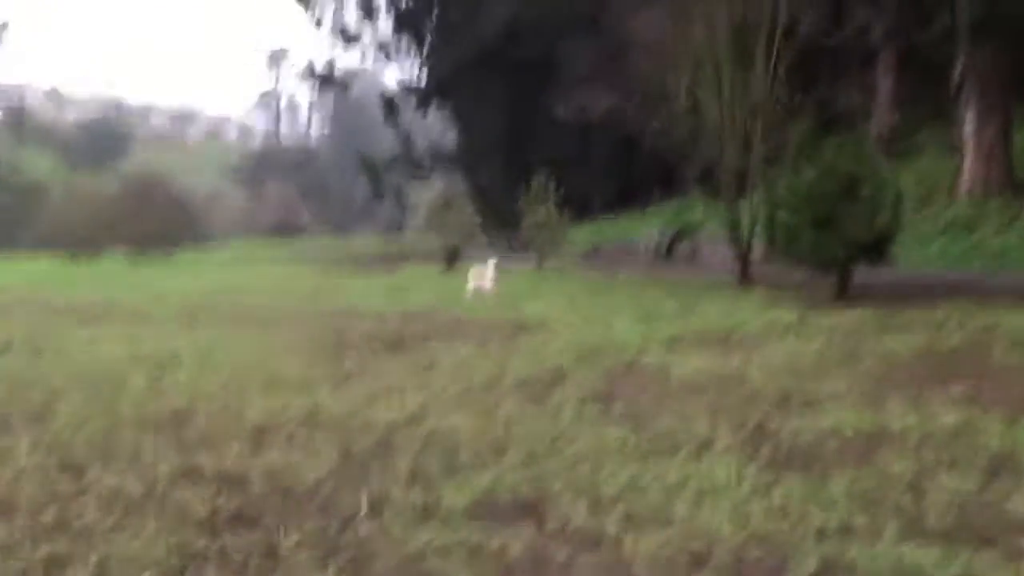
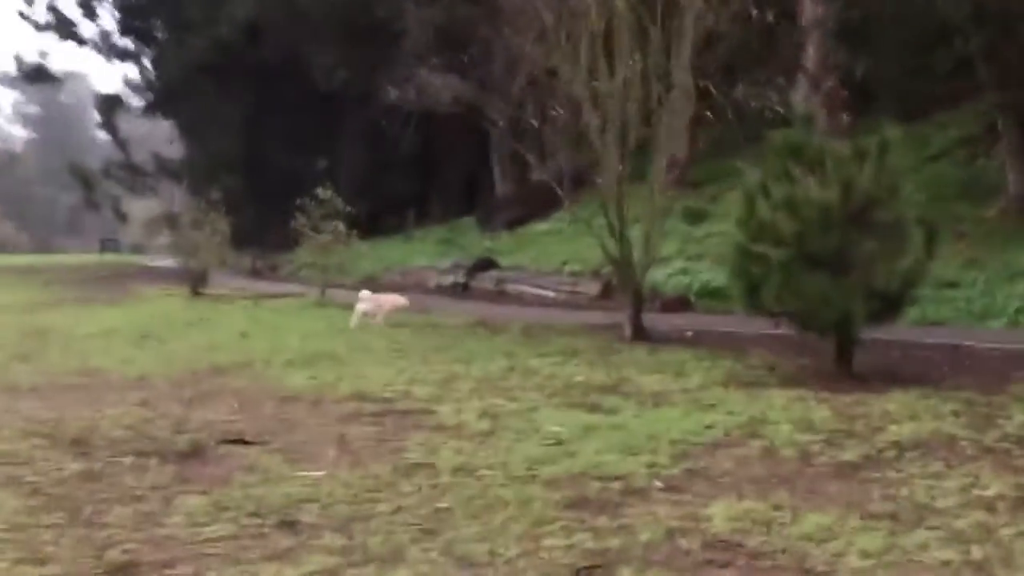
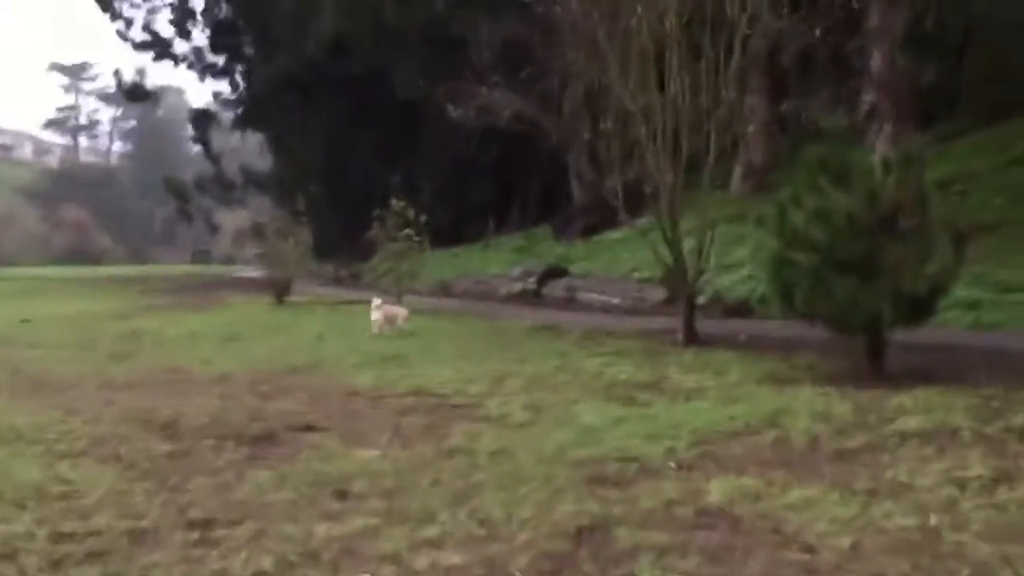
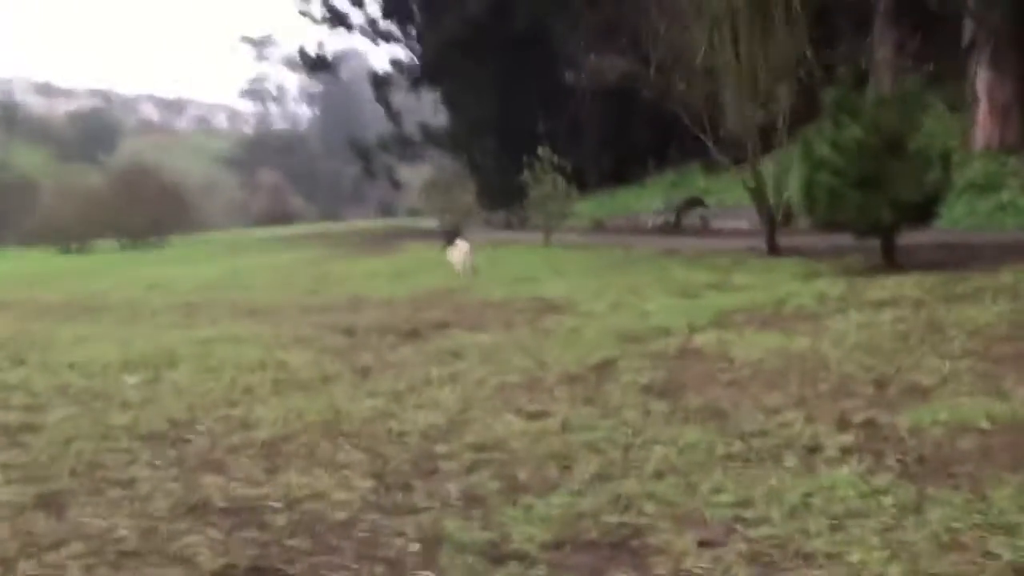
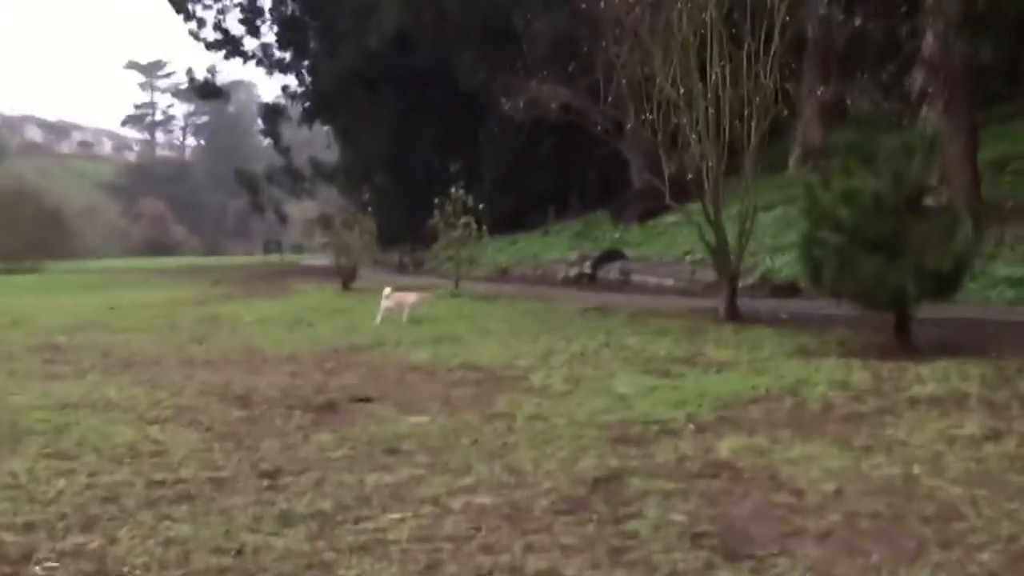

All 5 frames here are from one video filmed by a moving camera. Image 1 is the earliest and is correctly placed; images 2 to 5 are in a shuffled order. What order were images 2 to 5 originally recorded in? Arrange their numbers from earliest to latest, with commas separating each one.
4, 5, 3, 2
